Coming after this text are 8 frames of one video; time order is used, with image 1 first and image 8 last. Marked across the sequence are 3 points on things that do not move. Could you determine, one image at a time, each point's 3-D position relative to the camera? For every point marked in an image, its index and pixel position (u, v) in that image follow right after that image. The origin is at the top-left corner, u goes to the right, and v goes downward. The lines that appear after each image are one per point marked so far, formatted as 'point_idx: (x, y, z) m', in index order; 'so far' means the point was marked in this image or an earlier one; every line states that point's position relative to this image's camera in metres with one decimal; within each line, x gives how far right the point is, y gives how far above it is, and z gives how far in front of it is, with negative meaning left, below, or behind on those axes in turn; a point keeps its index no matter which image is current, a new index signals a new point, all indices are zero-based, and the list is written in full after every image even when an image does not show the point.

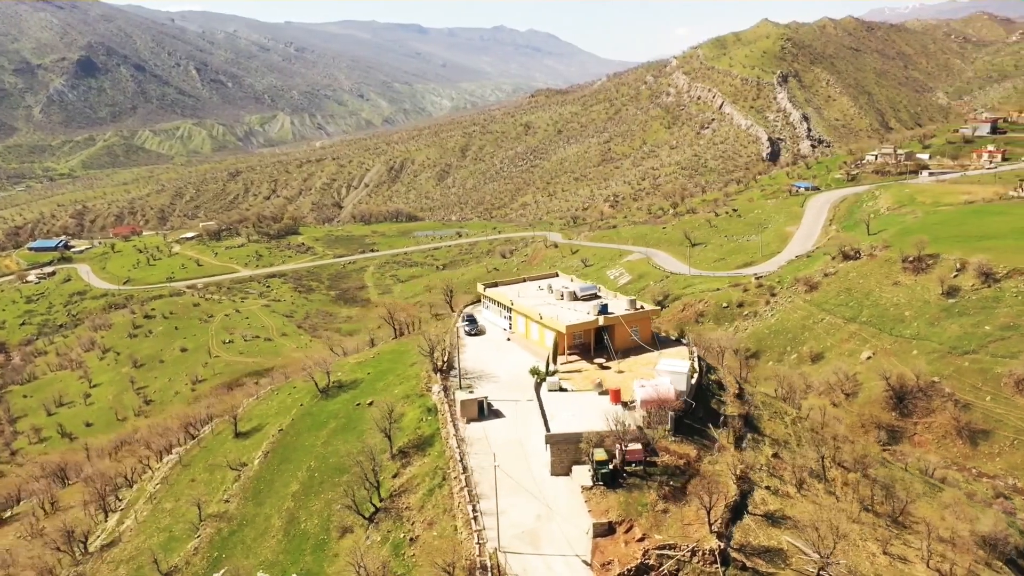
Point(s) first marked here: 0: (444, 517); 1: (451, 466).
0: (-1.5, -5.0, +18.2) m
1: (-1.4, -4.1, +19.4) m
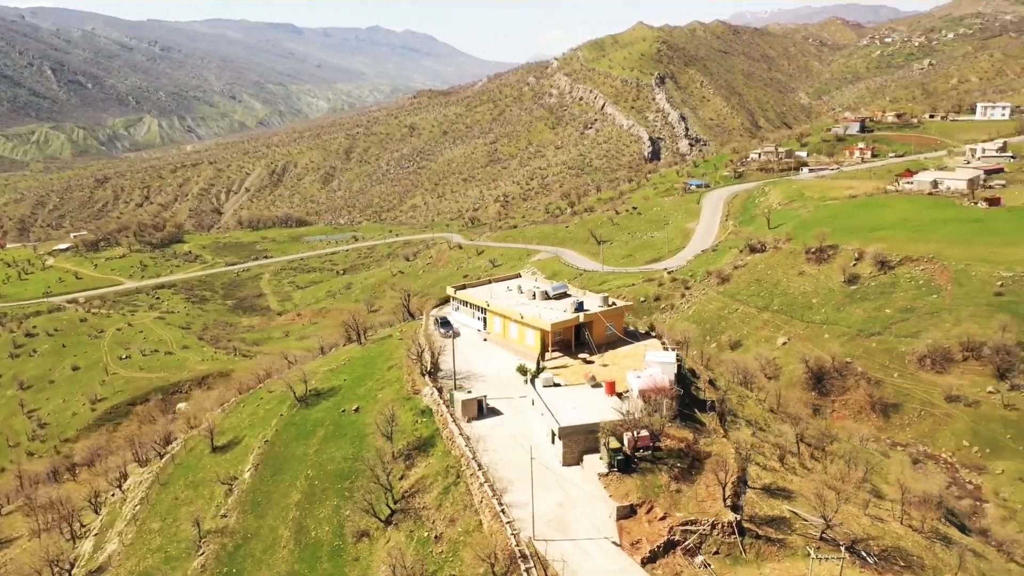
0: (-1.1, -5.0, +18.8) m
1: (-1.2, -4.2, +20.0) m
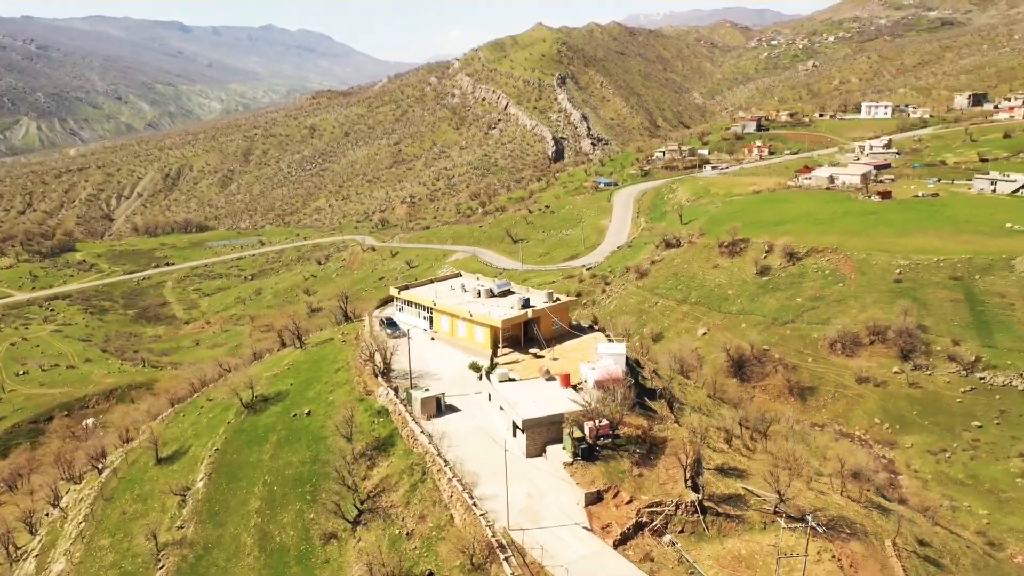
0: (-1.8, -5.0, +19.1) m
1: (-2.0, -4.2, +20.3) m
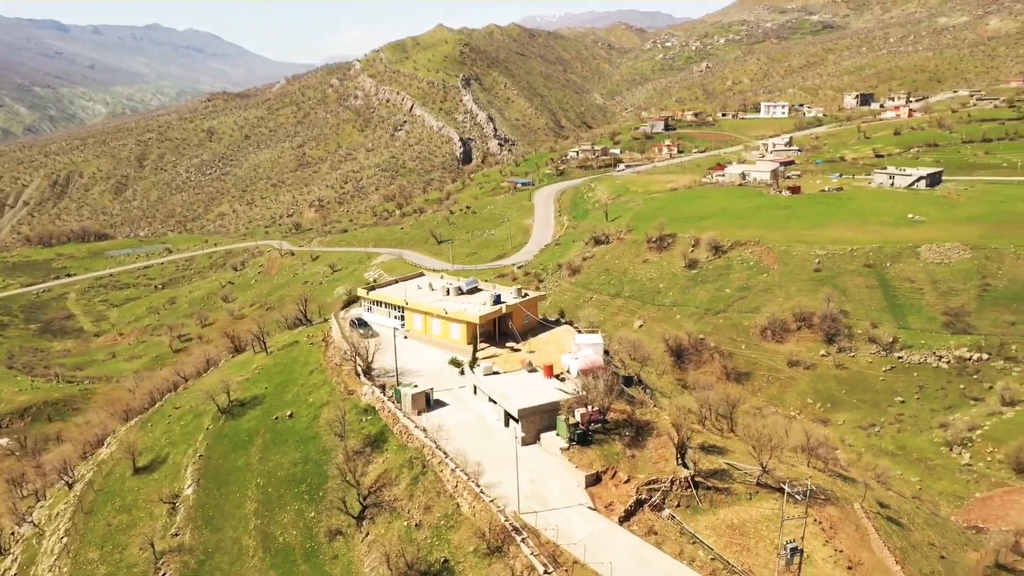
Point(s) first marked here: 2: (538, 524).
0: (-1.7, -5.0, +19.7) m
1: (-2.1, -4.1, +20.9) m
2: (+0.5, -5.1, +18.1) m
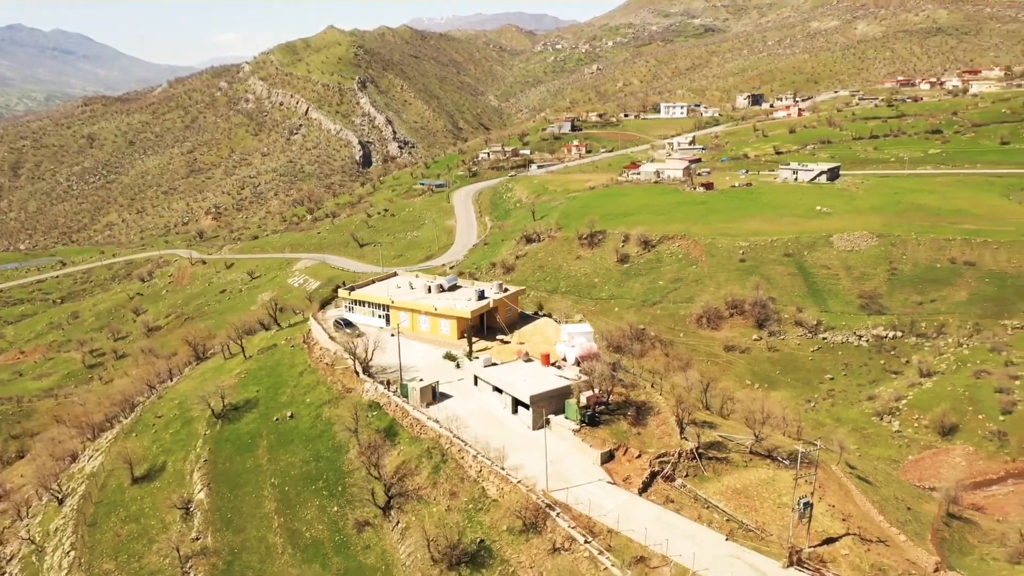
0: (-1.2, -4.8, +20.7) m
1: (-1.8, -4.0, +21.7) m
2: (+1.3, -4.9, +19.3) m
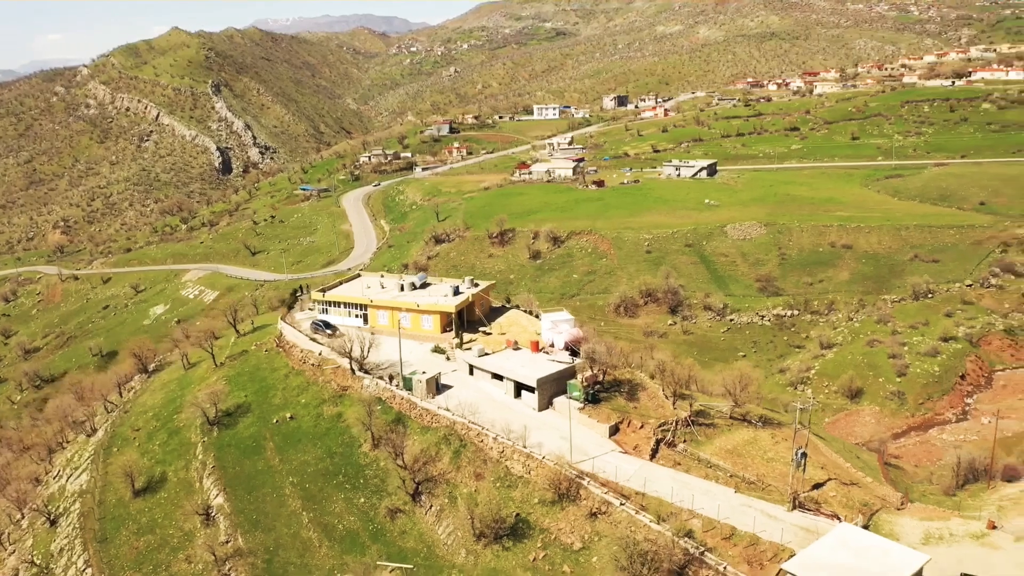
0: (-0.6, -4.7, +22.0) m
1: (-1.4, -3.9, +23.0) m
2: (+2.0, -4.6, +21.1) m
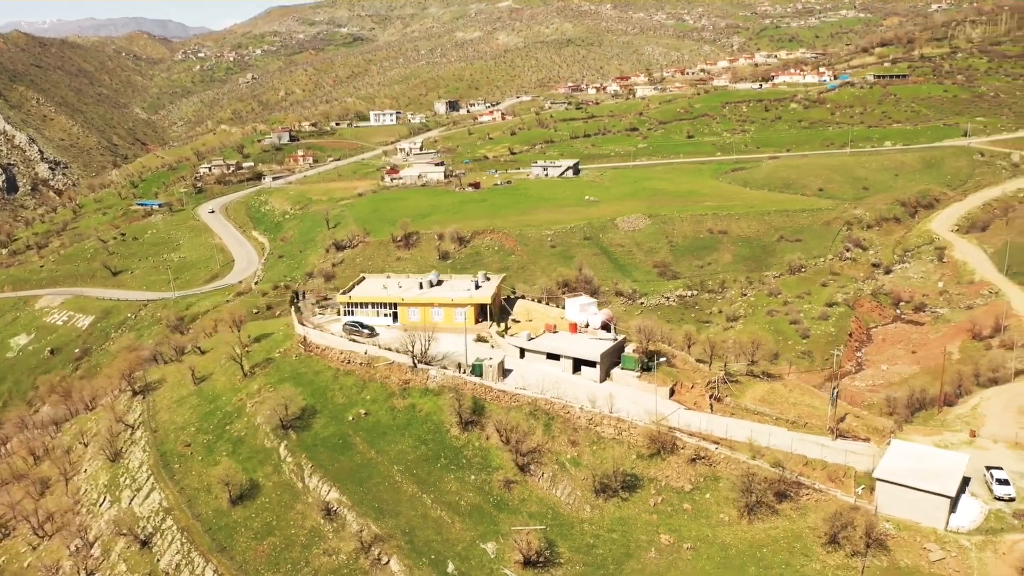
0: (+2.0, -4.3, +24.6) m
1: (+0.9, -3.5, +25.4) m
2: (+4.7, -4.0, +24.4) m
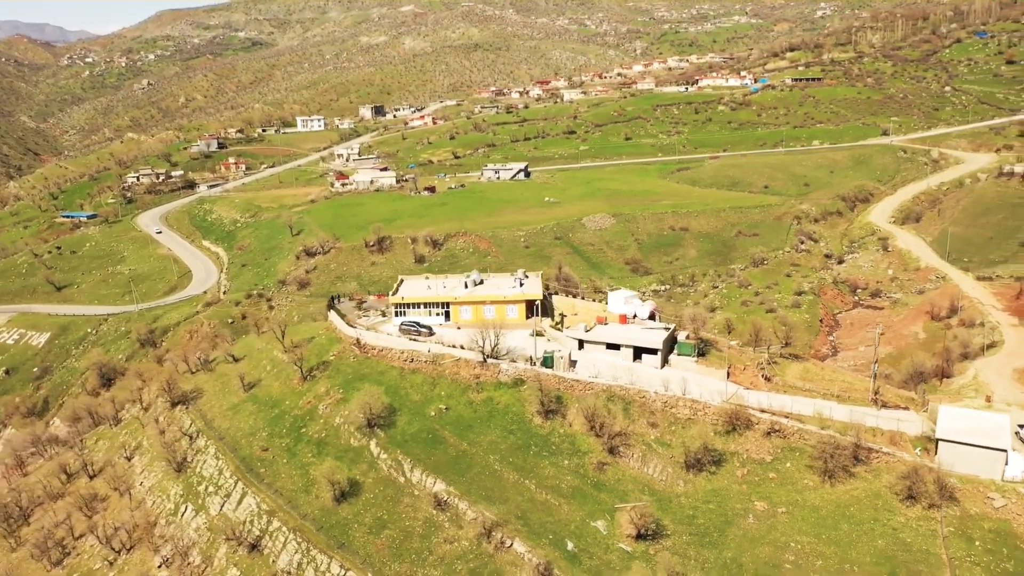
0: (+4.6, -4.0, +26.3) m
1: (+3.4, -3.3, +27.0) m
2: (+7.3, -3.6, +26.4) m
